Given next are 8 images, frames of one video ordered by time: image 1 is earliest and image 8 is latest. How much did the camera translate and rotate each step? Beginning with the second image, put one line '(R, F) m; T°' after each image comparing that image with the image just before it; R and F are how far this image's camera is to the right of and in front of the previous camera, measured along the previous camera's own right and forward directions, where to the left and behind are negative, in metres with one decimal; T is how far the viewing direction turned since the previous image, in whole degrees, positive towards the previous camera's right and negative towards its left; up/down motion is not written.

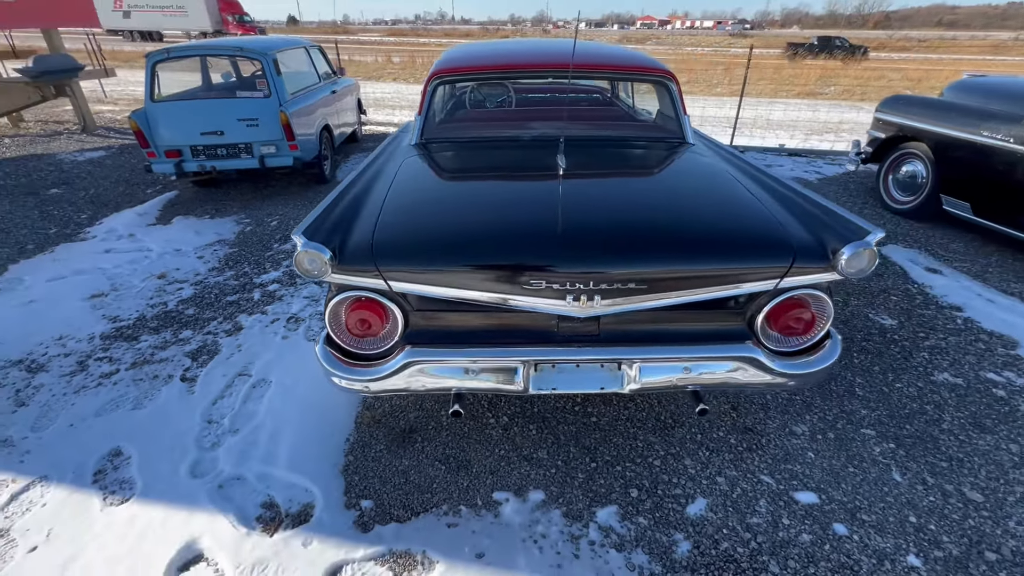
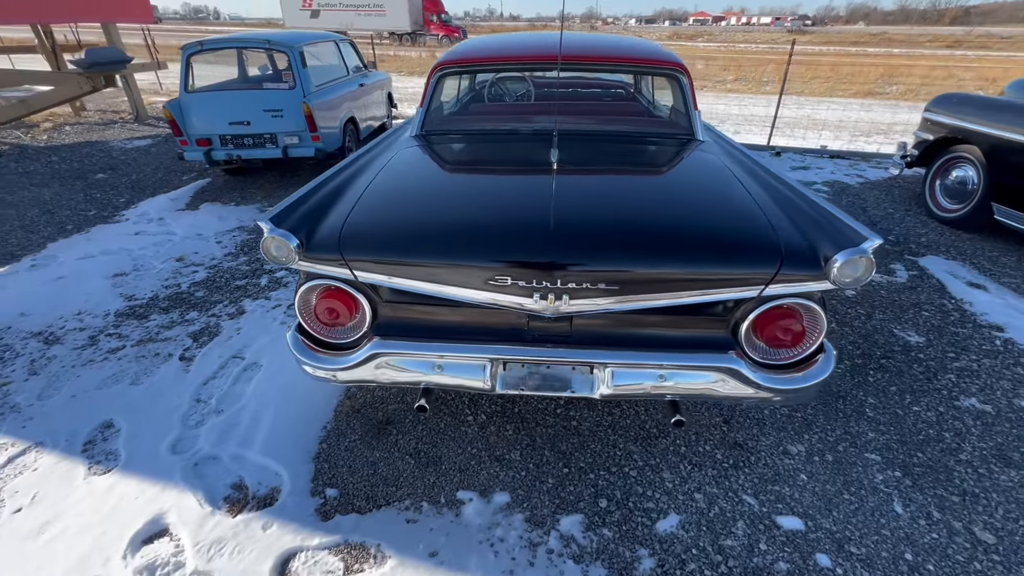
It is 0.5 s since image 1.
(+0.2, +0.1) m; -5°
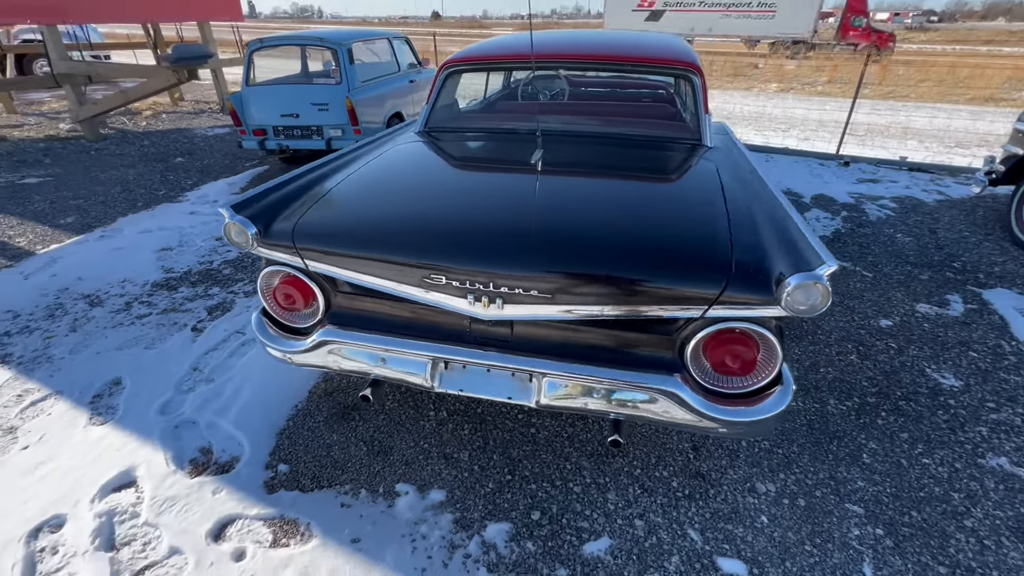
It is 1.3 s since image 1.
(+0.4, +0.1) m; -8°
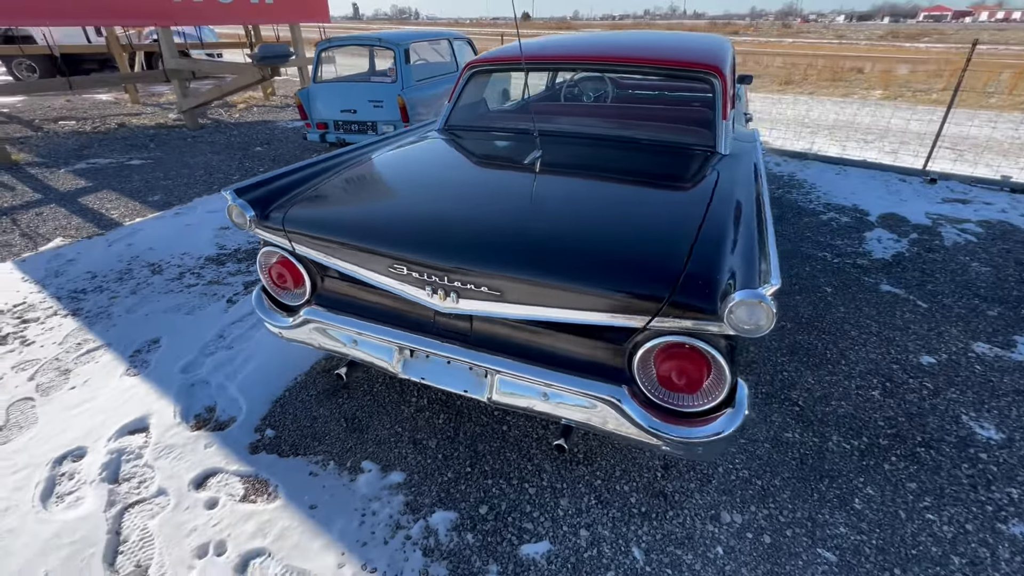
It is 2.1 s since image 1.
(+0.4, 0.0) m; -8°
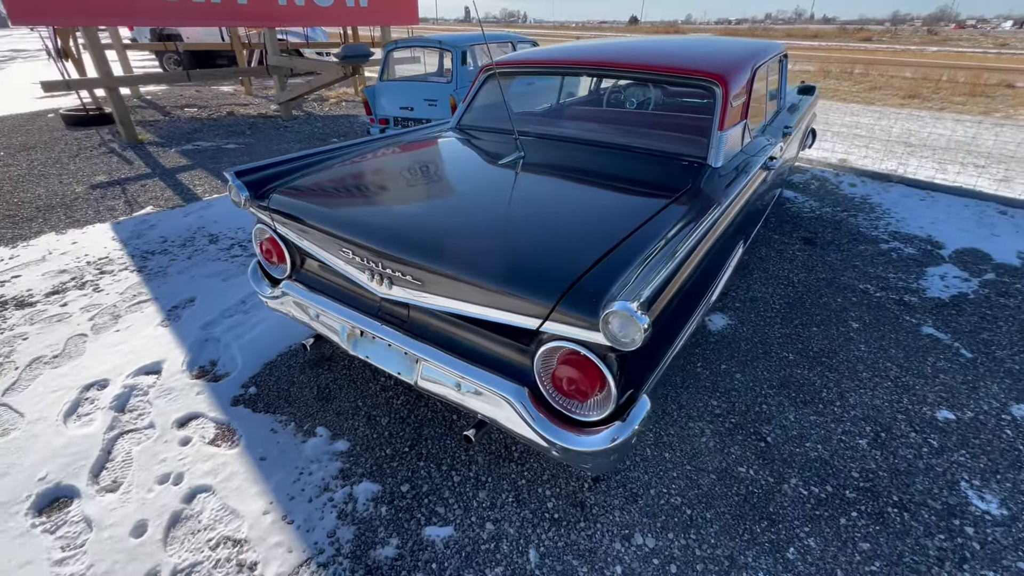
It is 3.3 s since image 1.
(+0.5, 0.0) m; -10°
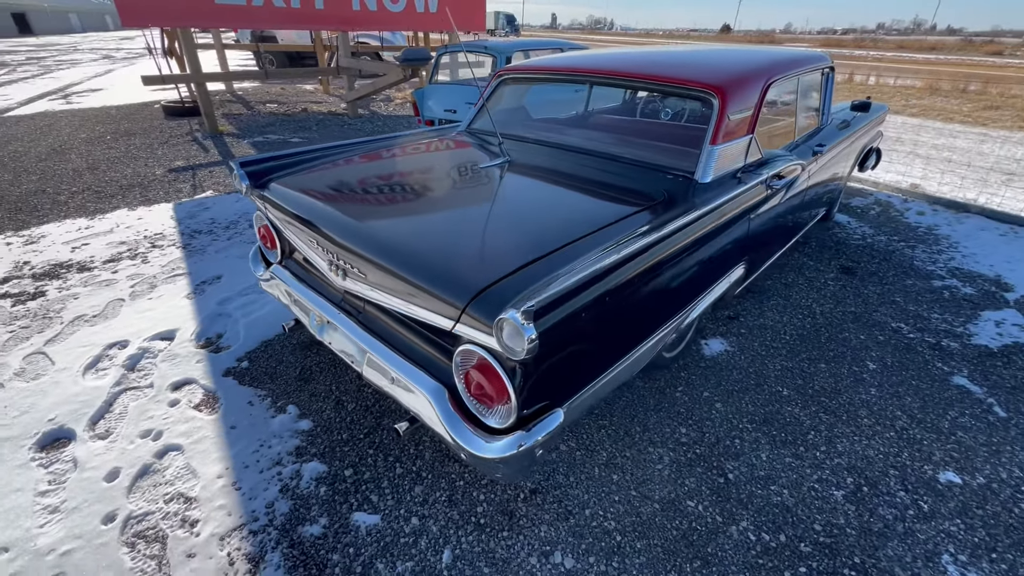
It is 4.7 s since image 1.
(+0.4, 0.0) m; -8°
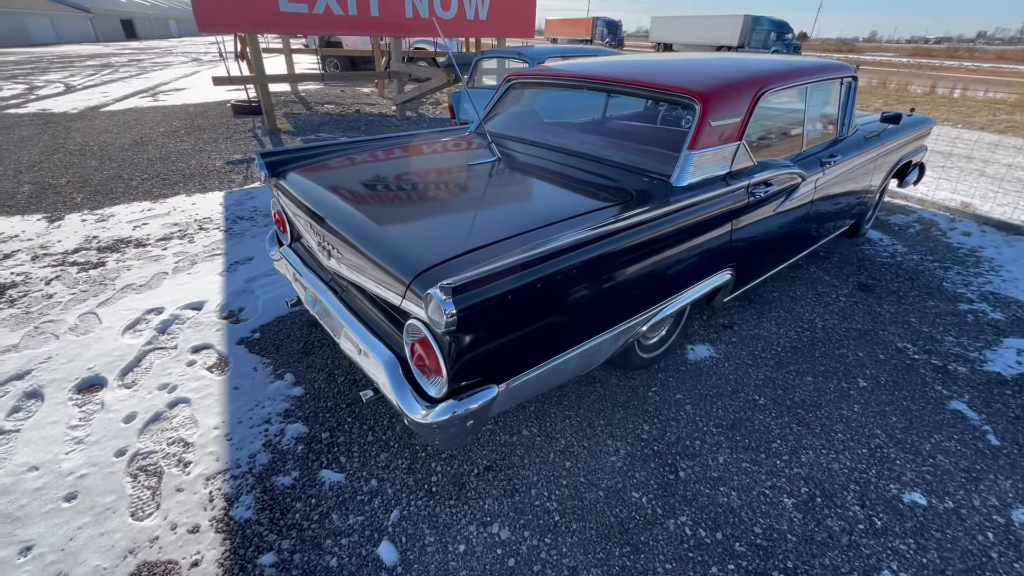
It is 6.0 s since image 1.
(+0.3, -0.1) m; -6°
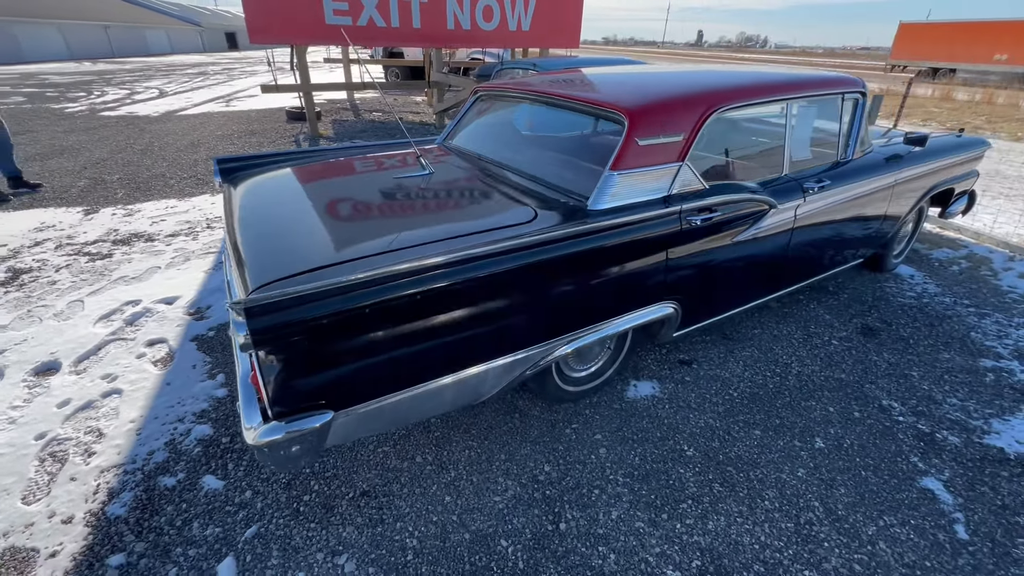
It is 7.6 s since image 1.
(+0.7, +0.1) m; -7°
